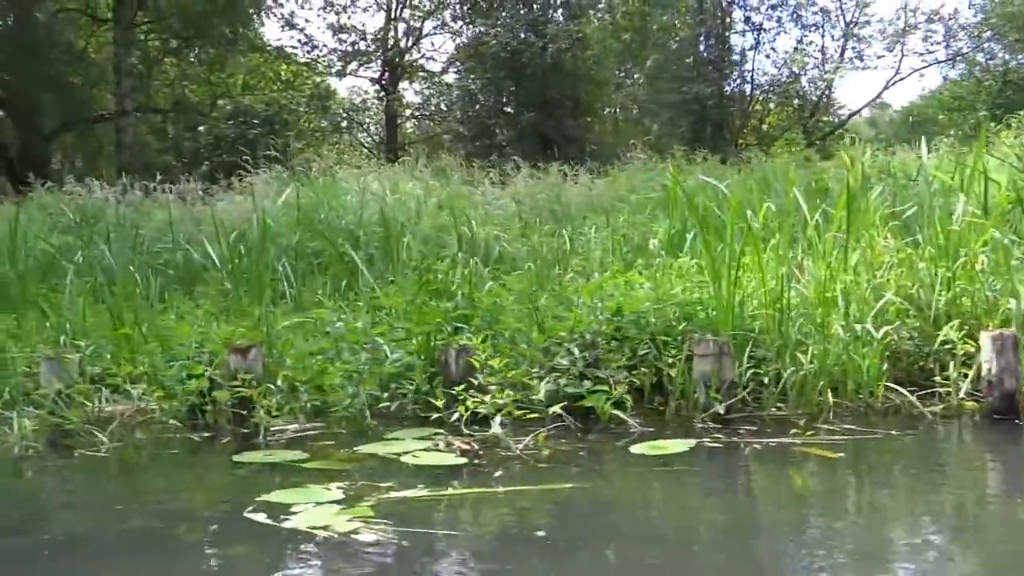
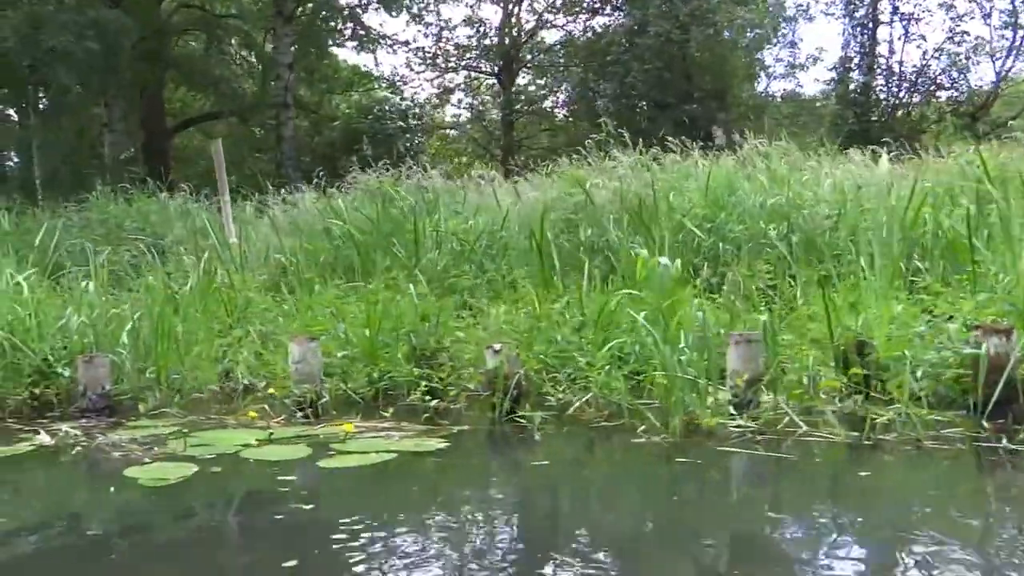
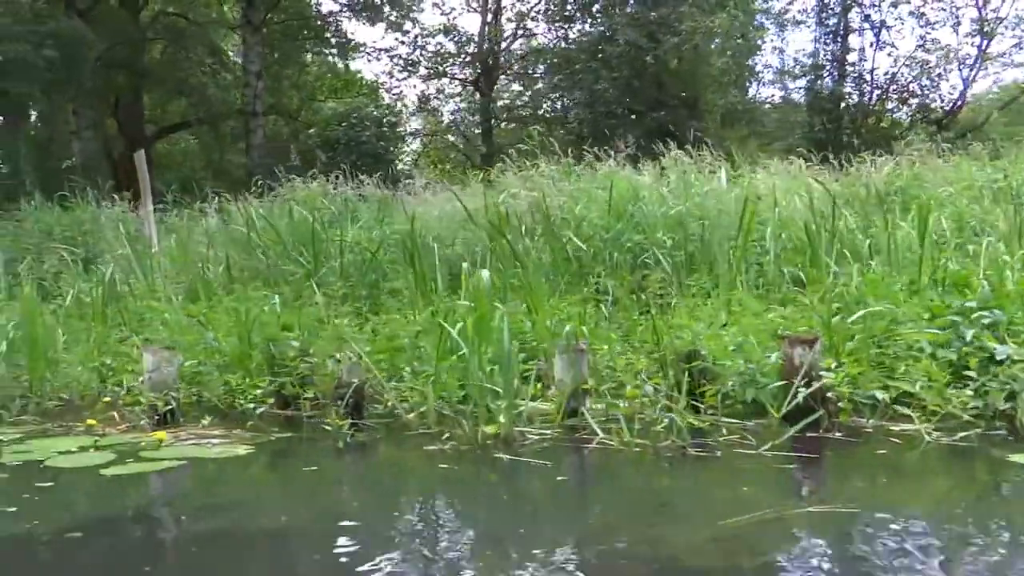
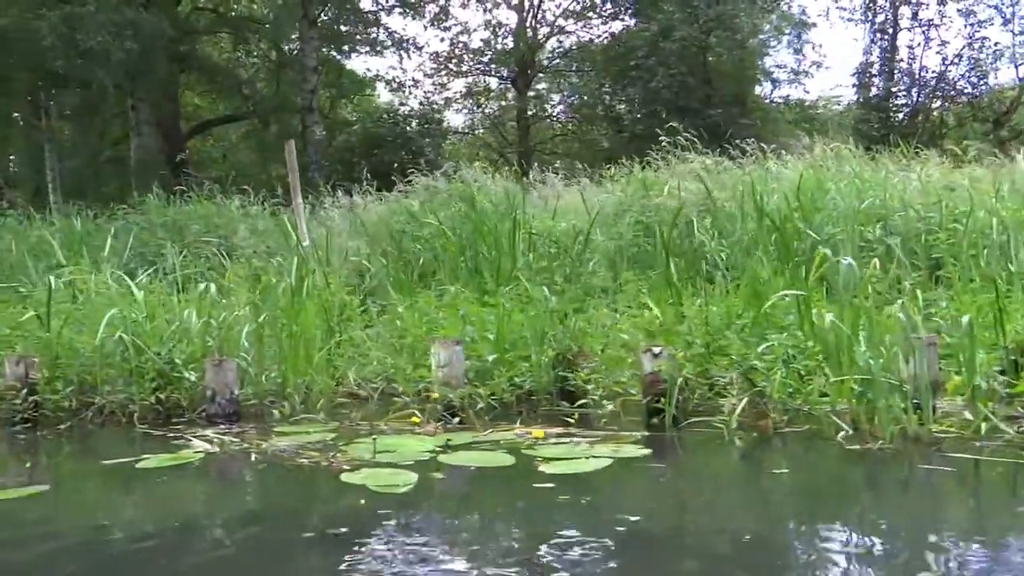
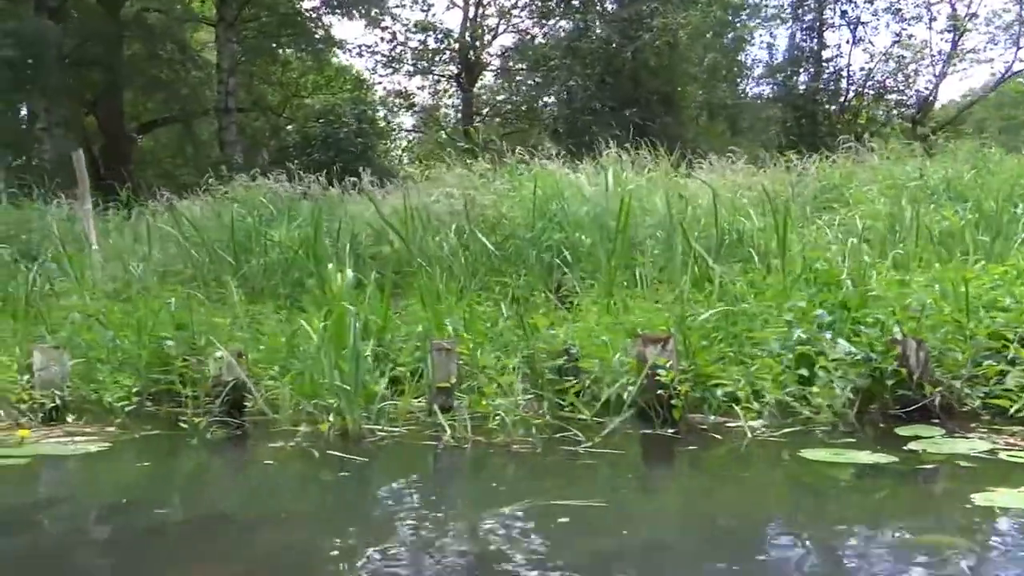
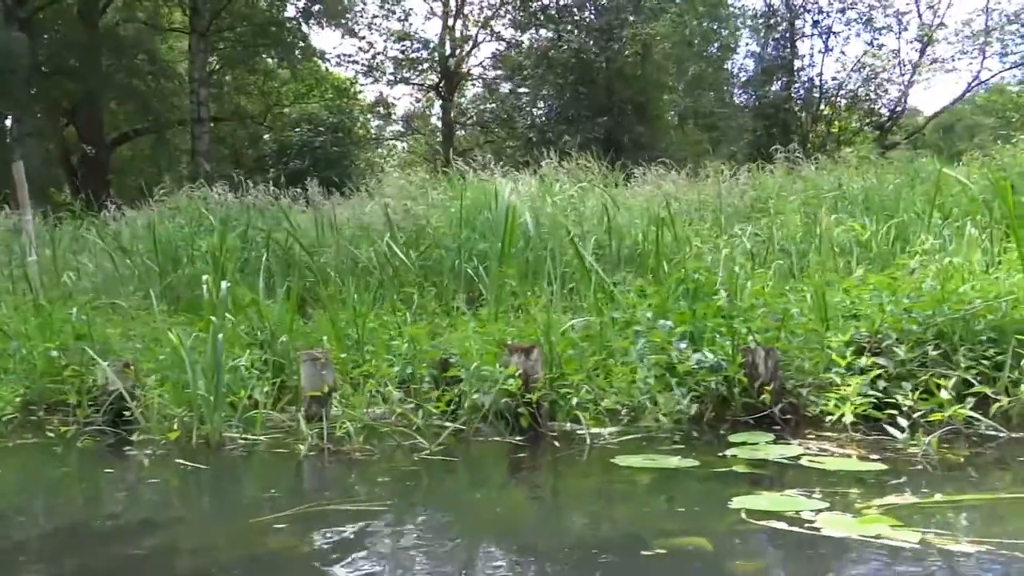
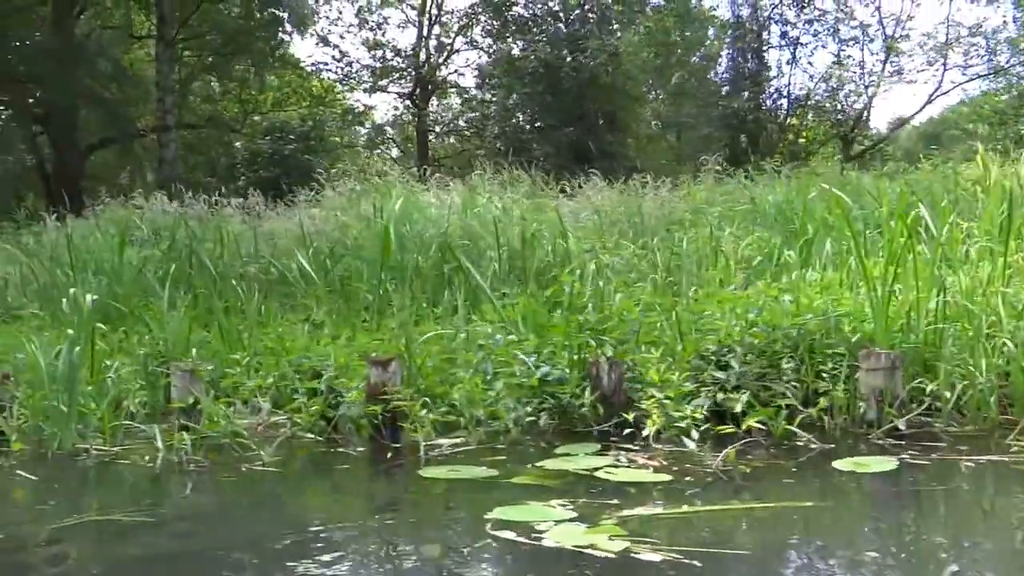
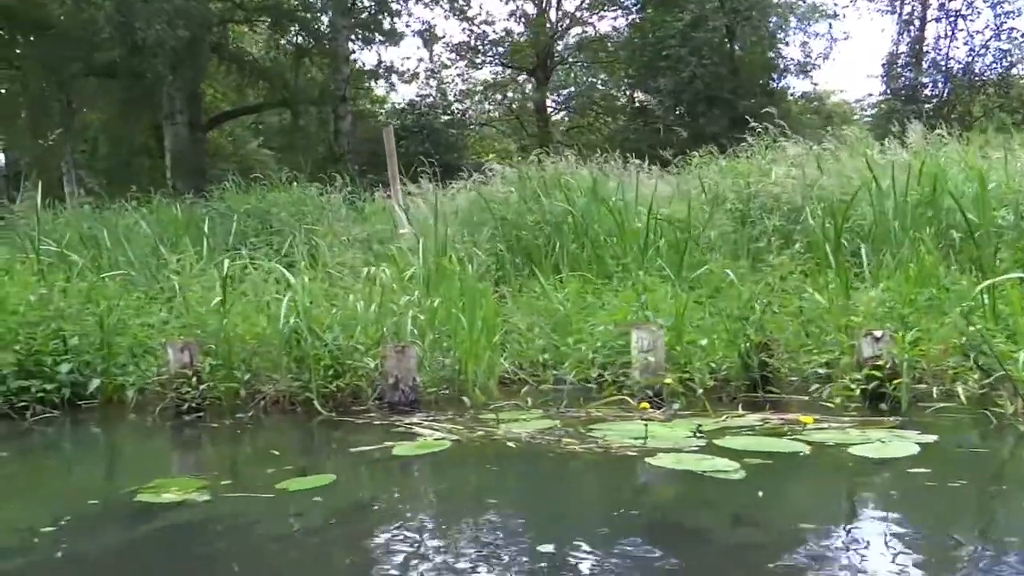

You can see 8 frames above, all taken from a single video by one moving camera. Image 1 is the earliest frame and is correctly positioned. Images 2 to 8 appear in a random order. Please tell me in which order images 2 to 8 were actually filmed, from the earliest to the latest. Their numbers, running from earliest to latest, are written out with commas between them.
7, 6, 5, 3, 2, 4, 8
